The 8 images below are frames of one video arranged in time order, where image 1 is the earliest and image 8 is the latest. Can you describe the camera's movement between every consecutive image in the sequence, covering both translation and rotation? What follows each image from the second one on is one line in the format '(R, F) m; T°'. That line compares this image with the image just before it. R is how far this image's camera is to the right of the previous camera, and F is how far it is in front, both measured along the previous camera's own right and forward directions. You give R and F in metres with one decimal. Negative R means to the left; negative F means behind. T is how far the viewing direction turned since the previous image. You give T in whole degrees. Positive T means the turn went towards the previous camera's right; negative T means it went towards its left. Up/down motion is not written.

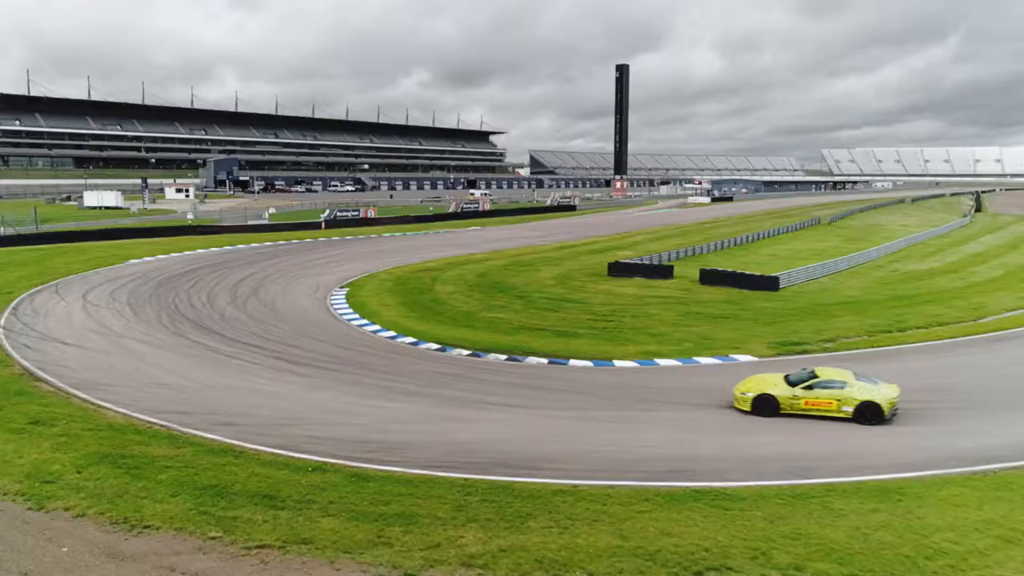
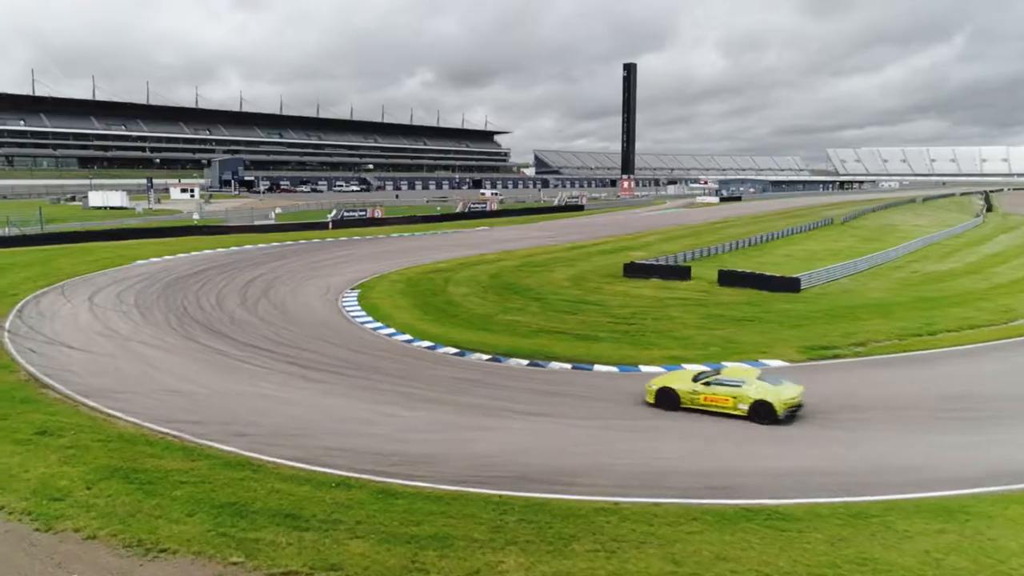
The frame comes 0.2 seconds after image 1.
(-0.4, +0.5) m; 0°
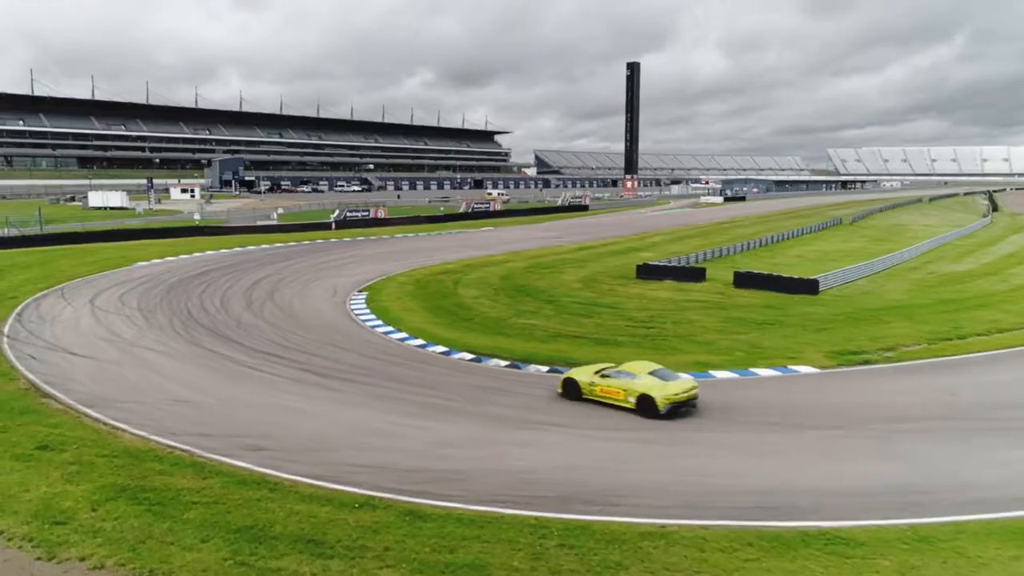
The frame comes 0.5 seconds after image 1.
(-0.4, +0.5) m; 0°
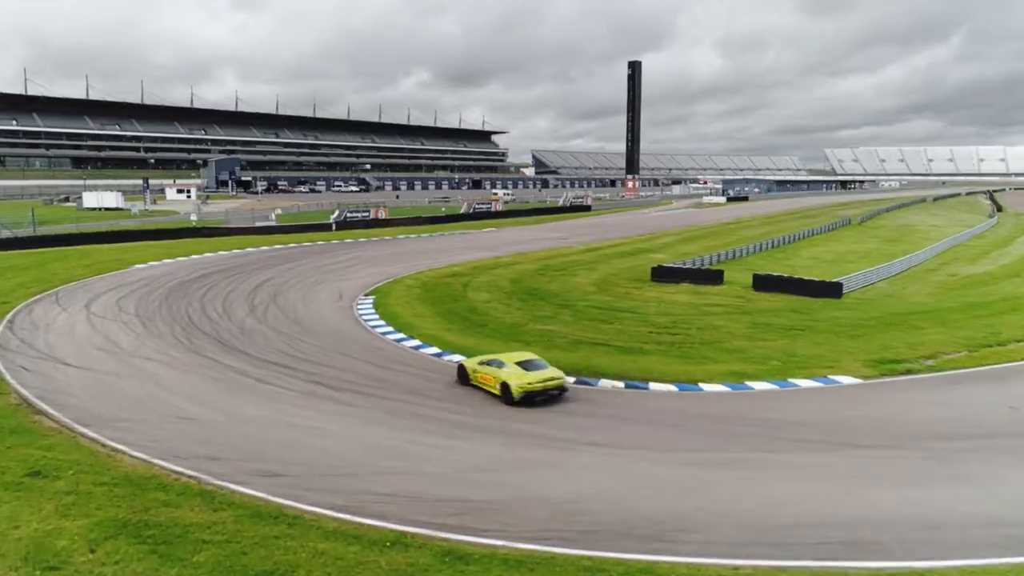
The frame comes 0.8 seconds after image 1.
(-0.5, +0.8) m; 0°
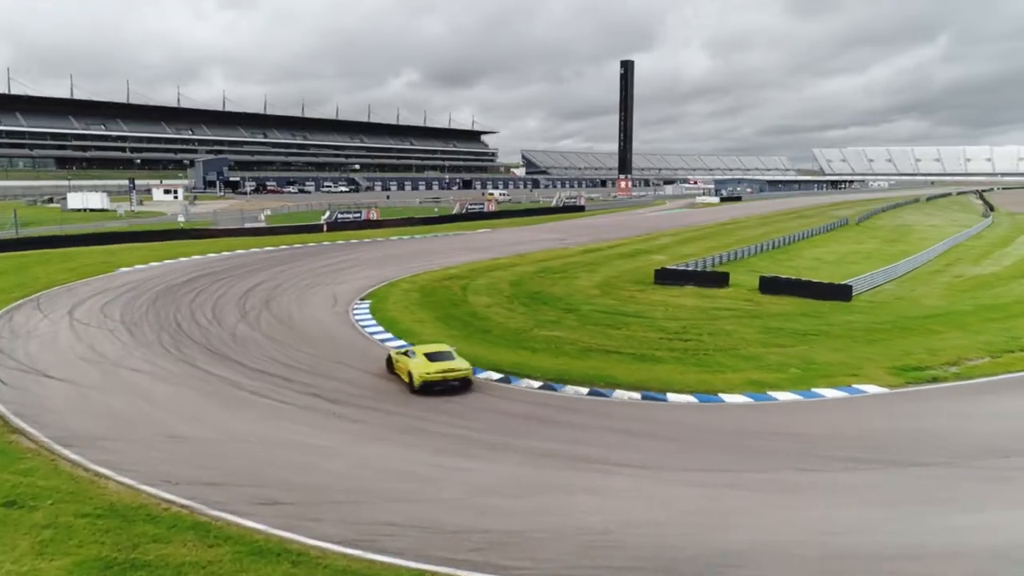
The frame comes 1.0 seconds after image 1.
(-0.3, +0.7) m; +1°
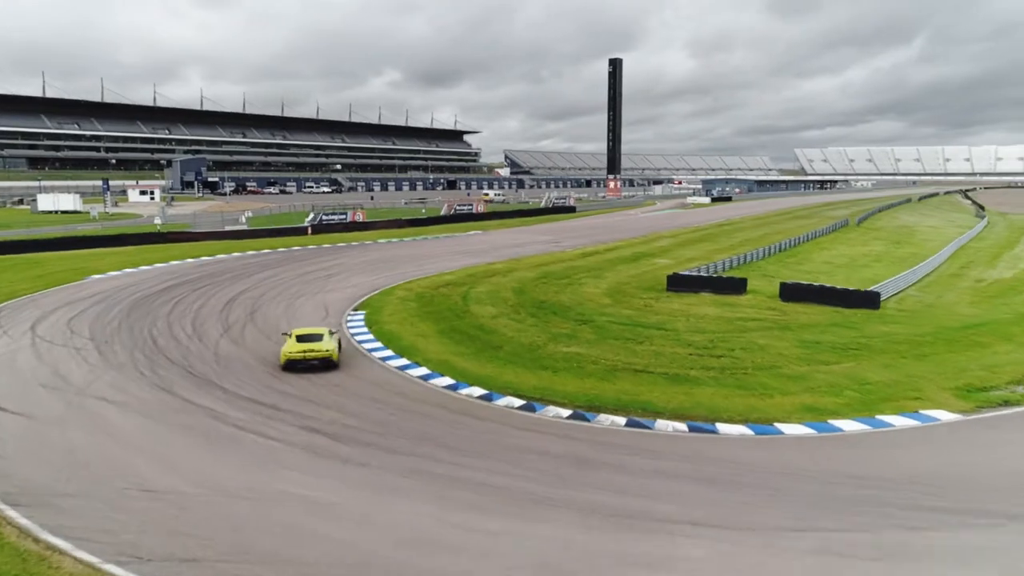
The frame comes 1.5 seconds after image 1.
(-0.6, +1.5) m; +1°
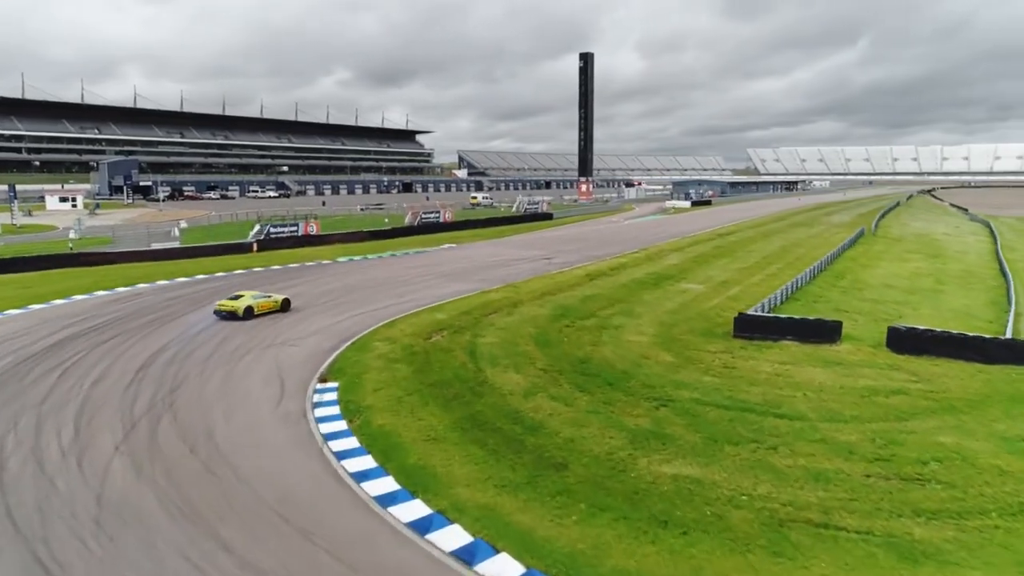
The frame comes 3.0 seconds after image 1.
(-1.5, +5.6) m; +4°
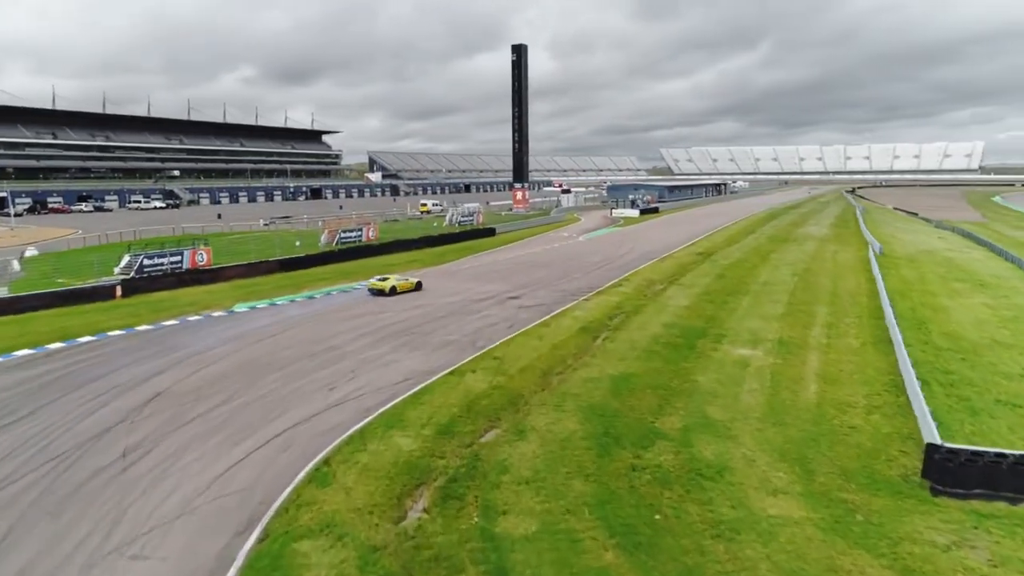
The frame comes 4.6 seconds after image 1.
(-1.6, +7.8) m; +7°
